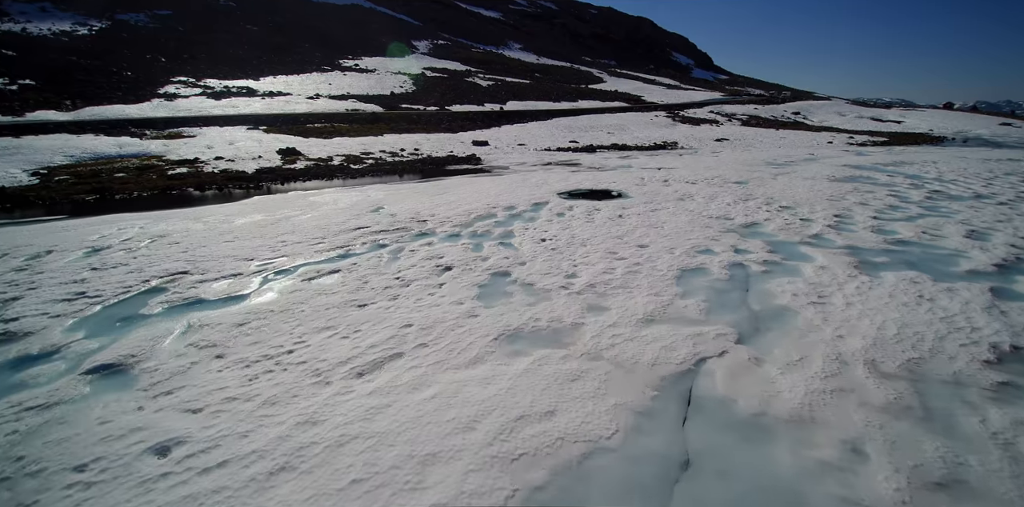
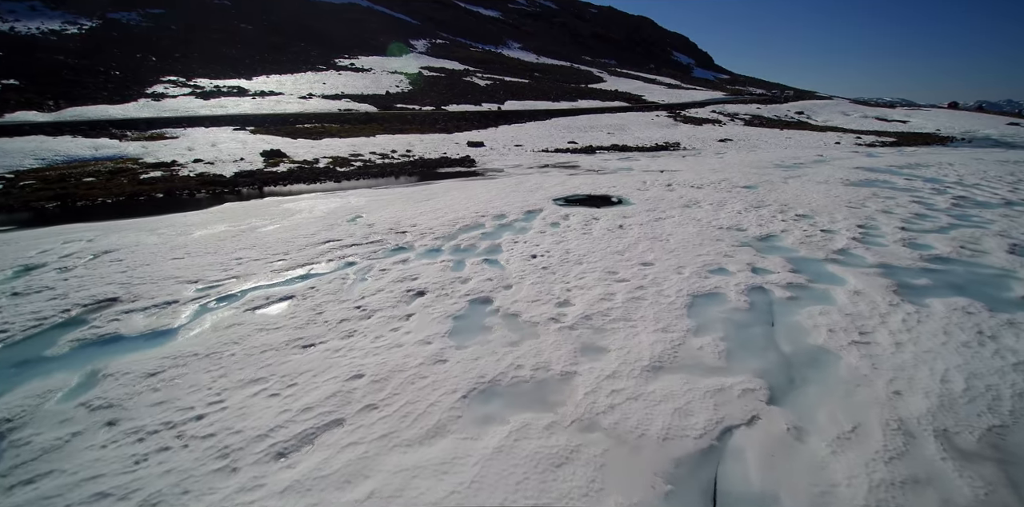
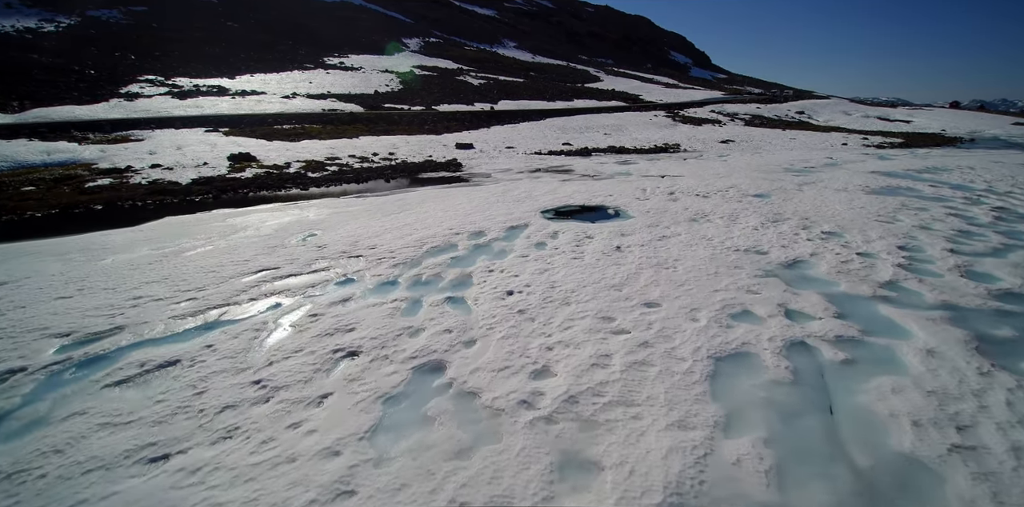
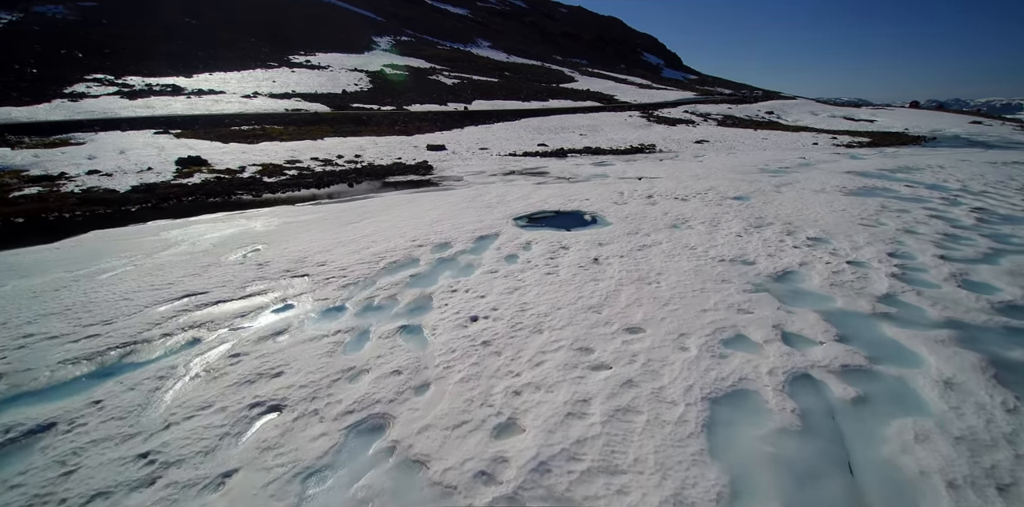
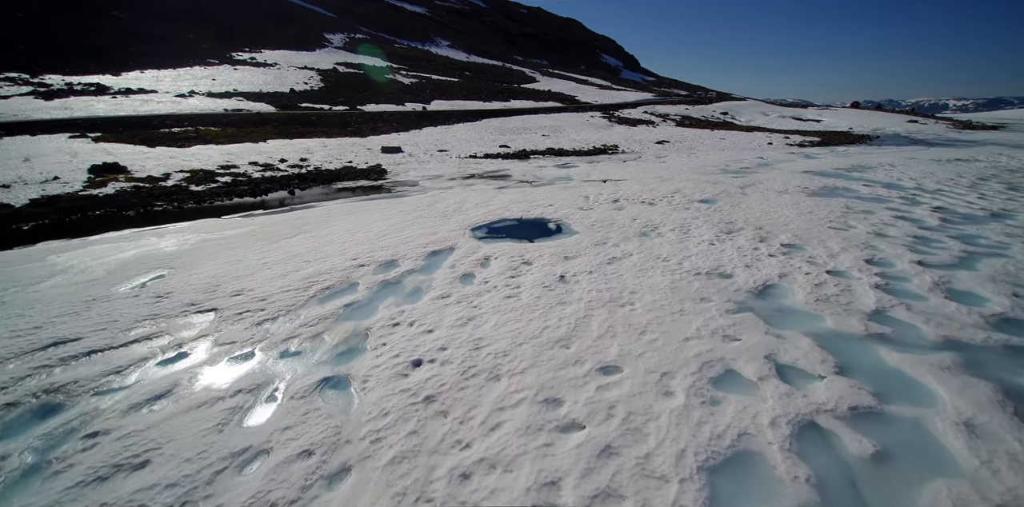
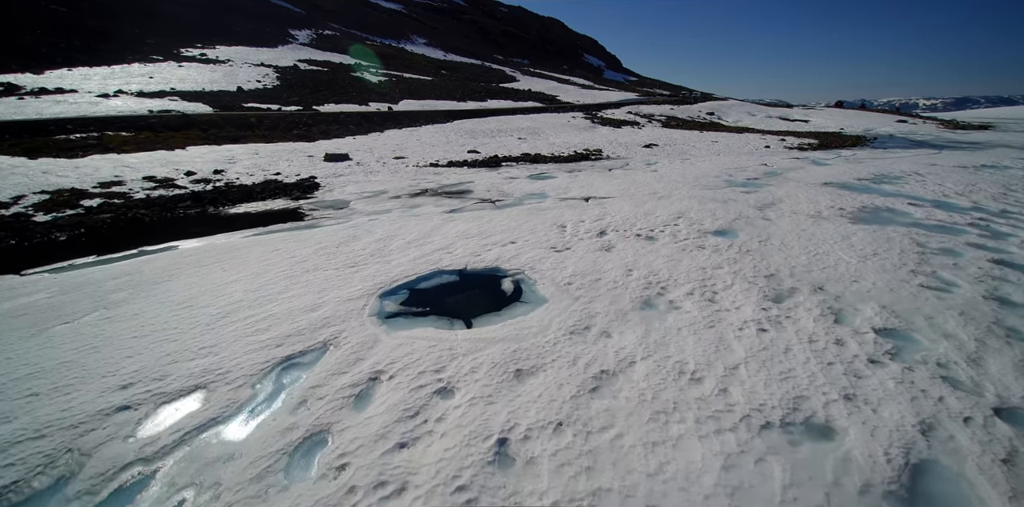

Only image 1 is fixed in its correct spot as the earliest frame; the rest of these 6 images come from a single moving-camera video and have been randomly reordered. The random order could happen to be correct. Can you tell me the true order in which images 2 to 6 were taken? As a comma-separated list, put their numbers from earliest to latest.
2, 3, 4, 5, 6
